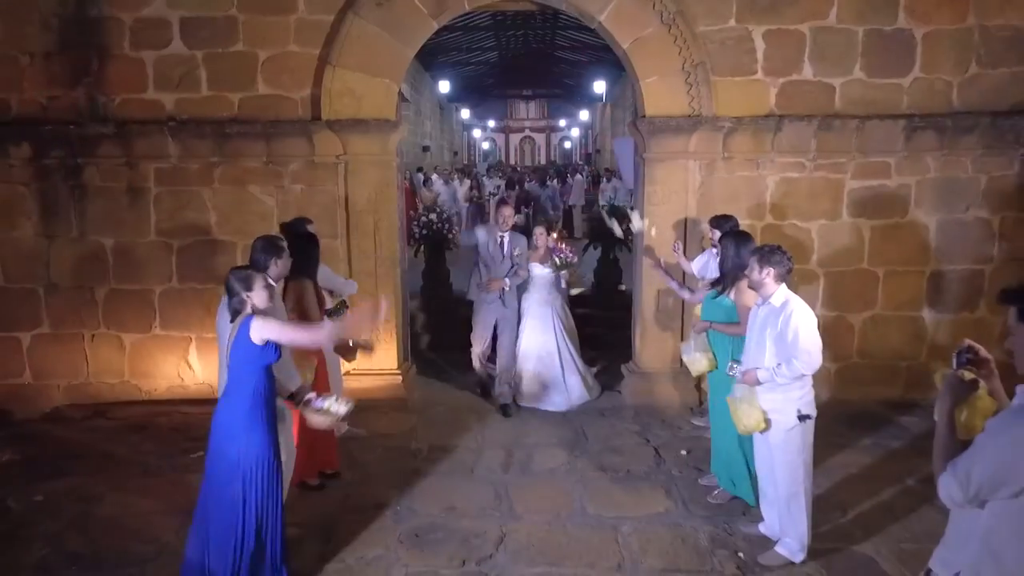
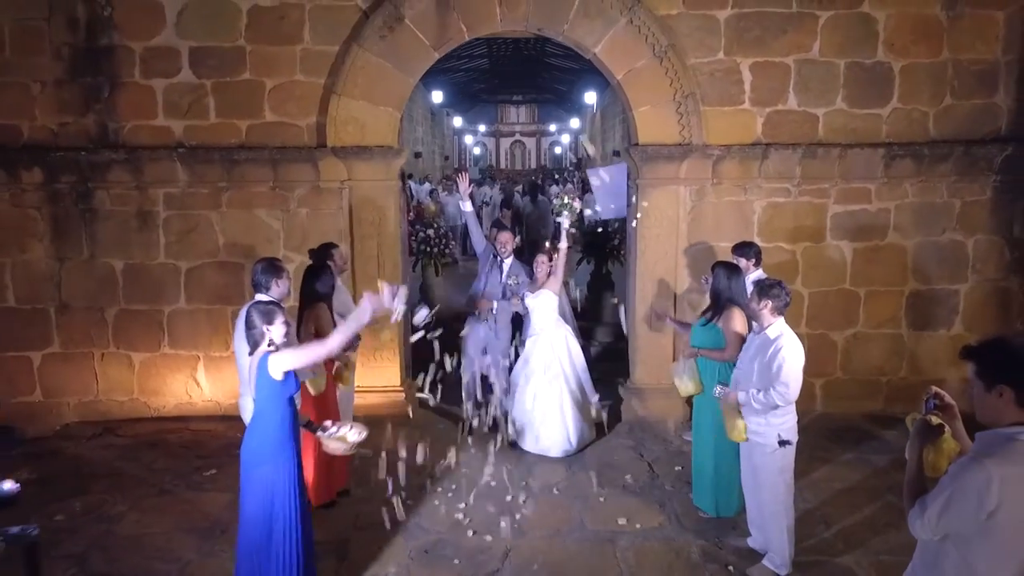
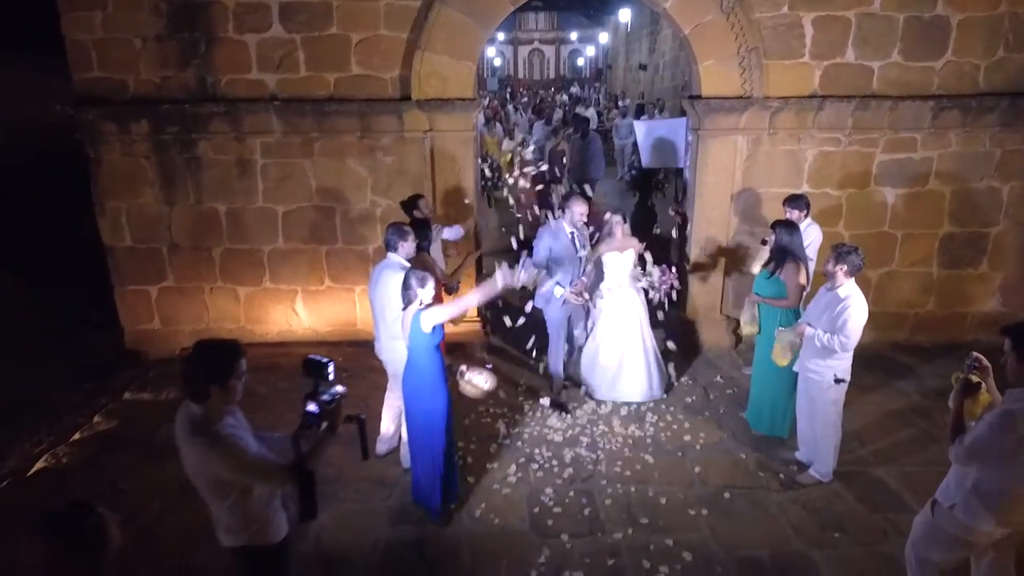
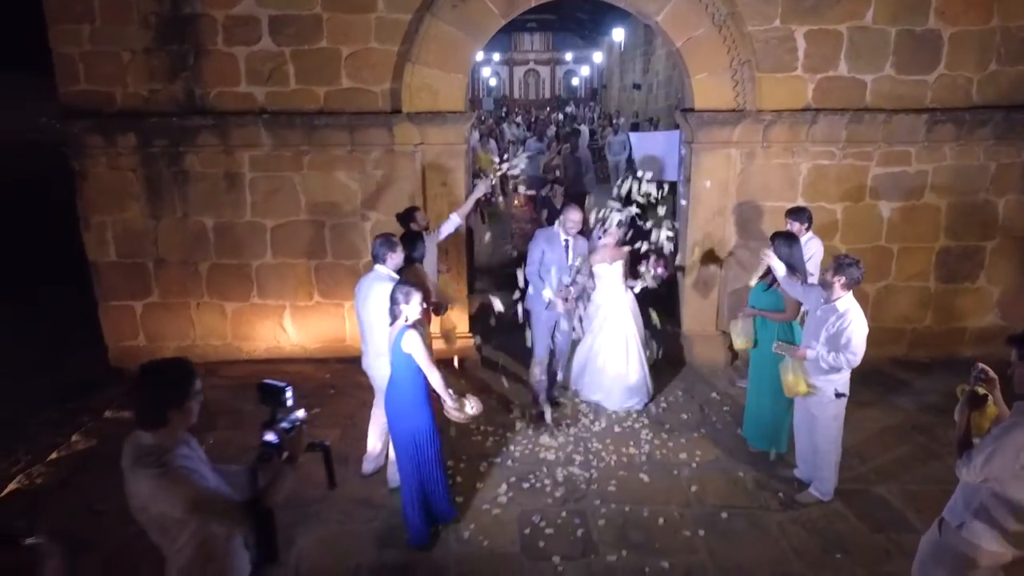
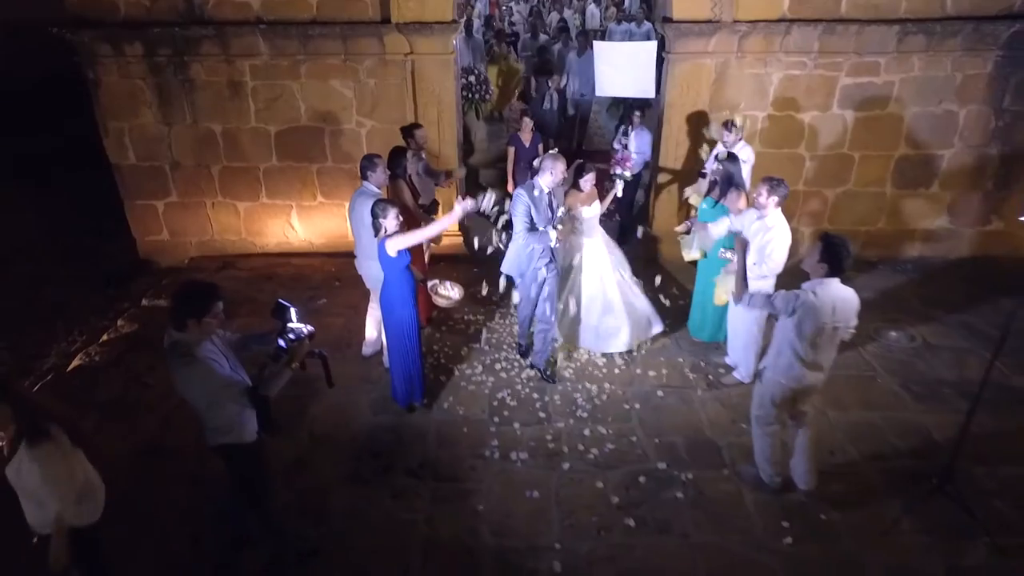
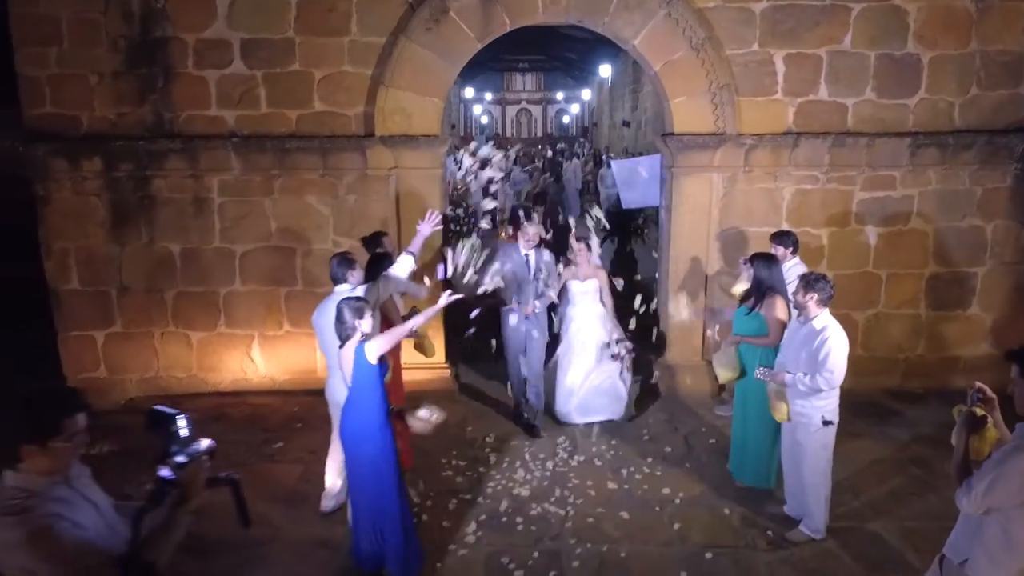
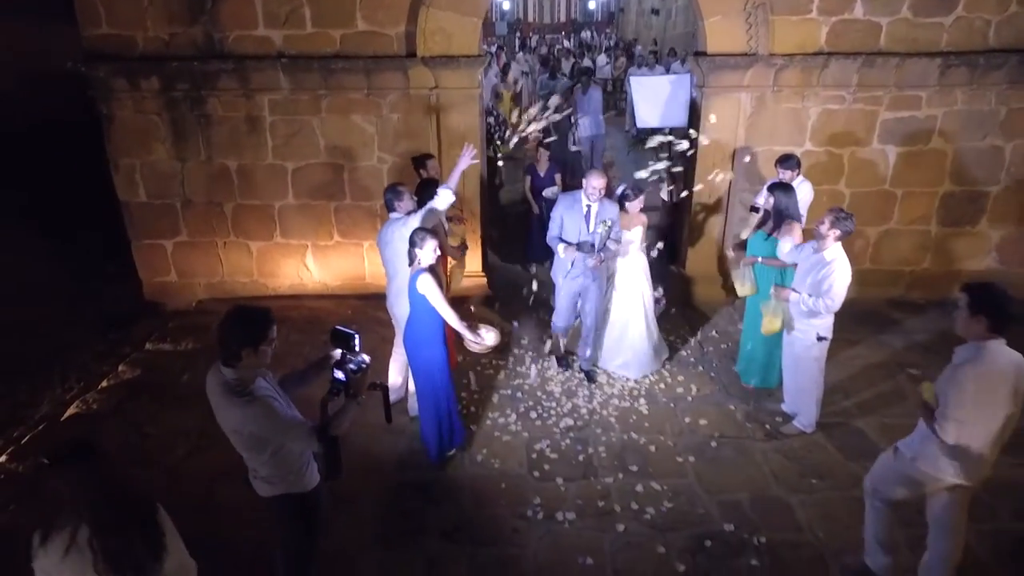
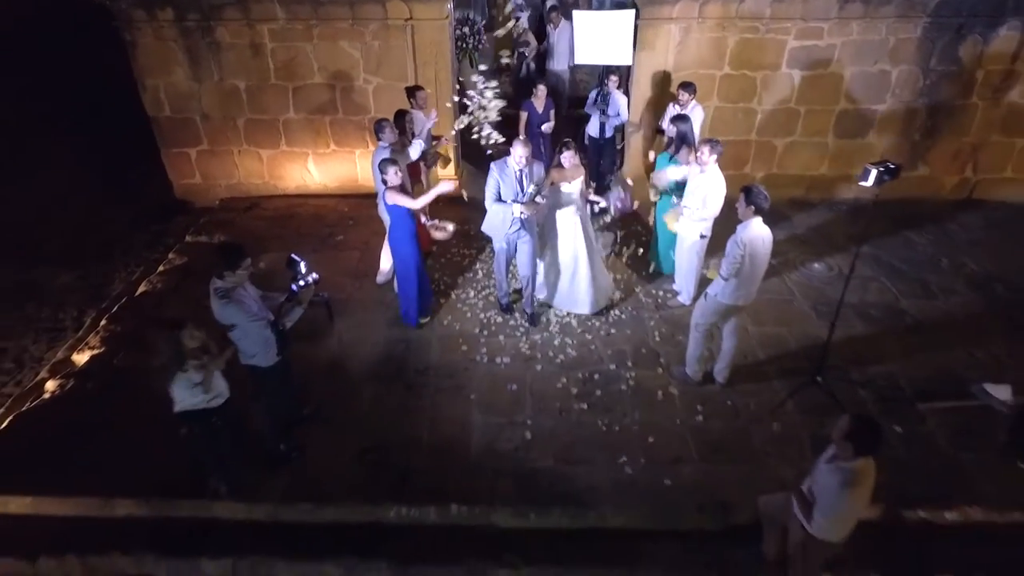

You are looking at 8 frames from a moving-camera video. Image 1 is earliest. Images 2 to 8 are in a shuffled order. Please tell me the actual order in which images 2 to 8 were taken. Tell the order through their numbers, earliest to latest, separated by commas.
2, 6, 4, 3, 7, 5, 8
